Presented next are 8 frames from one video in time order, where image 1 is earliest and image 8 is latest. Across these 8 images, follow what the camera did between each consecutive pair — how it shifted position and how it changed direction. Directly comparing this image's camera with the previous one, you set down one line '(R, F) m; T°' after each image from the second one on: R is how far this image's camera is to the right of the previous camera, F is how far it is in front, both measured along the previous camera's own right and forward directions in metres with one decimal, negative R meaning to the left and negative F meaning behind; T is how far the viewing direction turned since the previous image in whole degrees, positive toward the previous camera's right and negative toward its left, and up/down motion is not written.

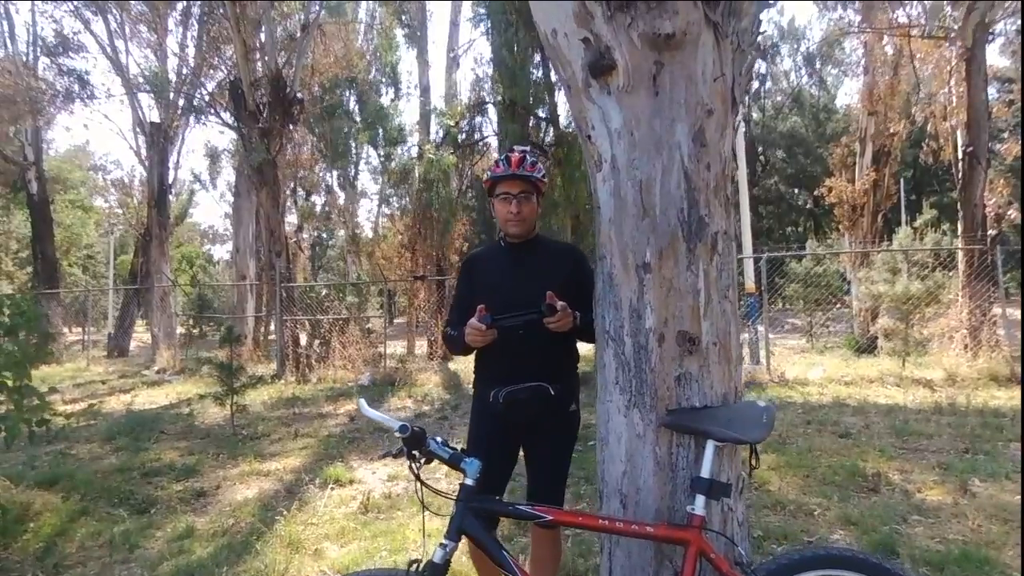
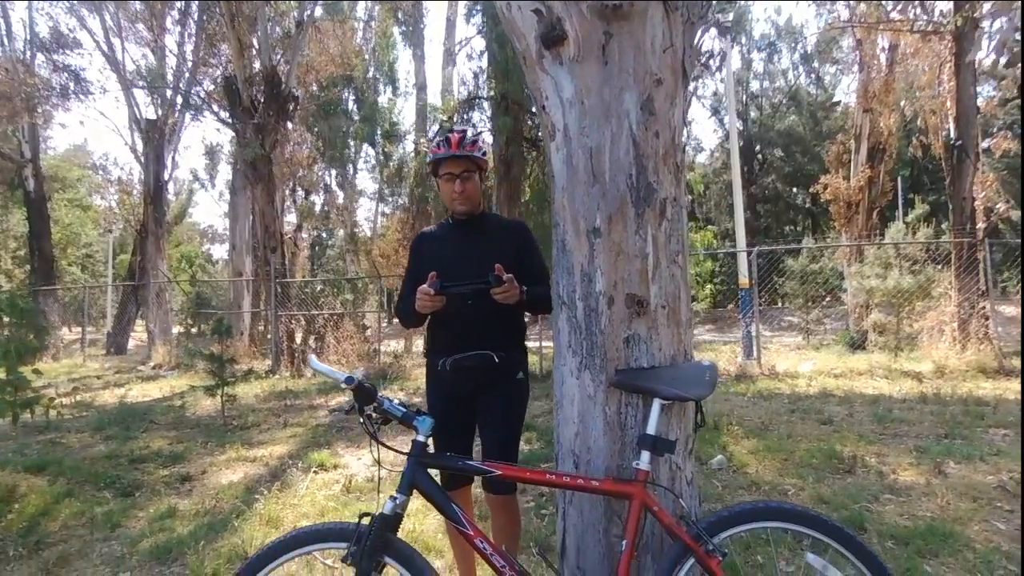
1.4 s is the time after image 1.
(+0.1, 0.0) m; 0°
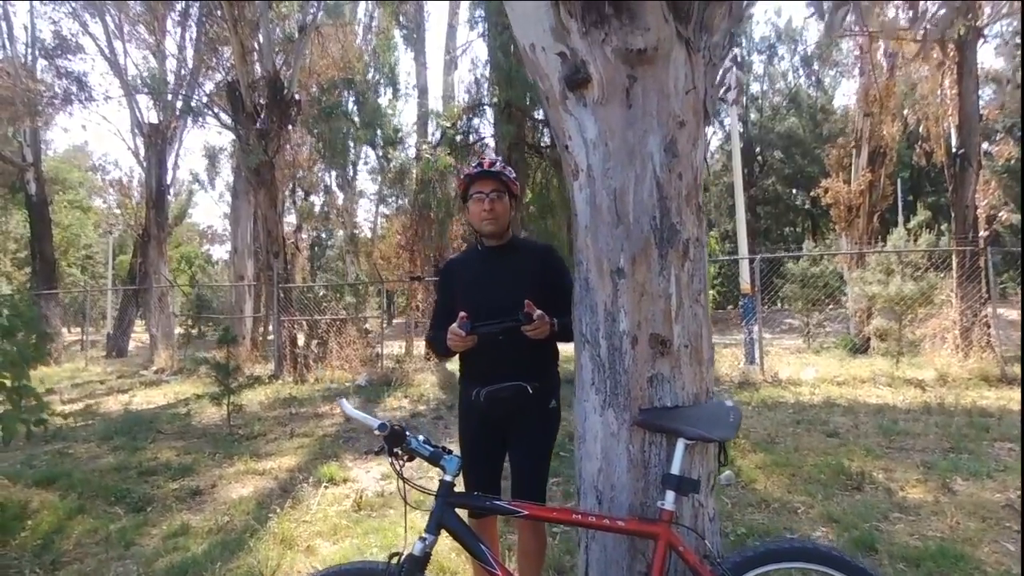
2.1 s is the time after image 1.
(-0.1, 0.0) m; 0°
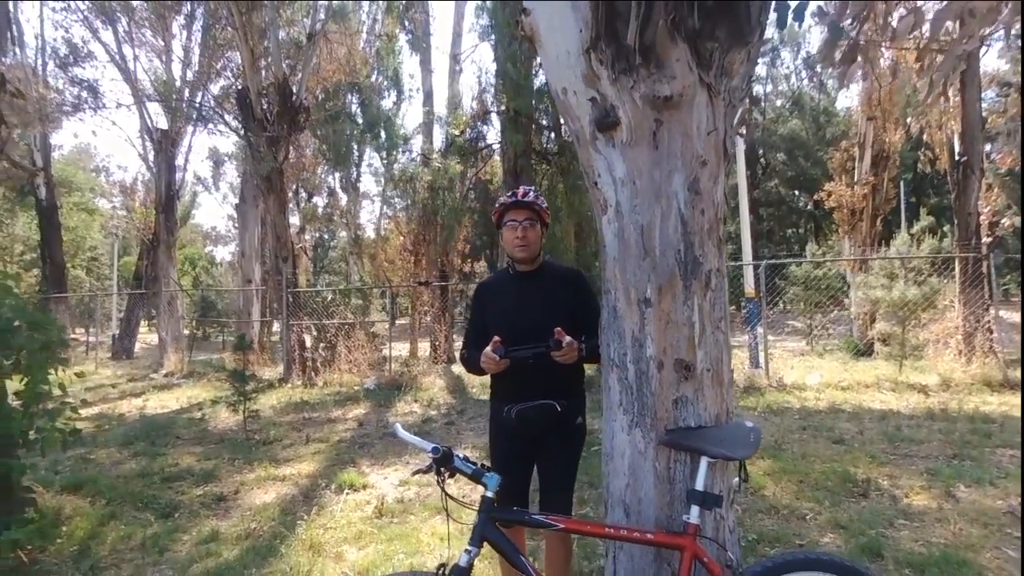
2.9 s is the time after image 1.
(-0.1, -0.1) m; 0°
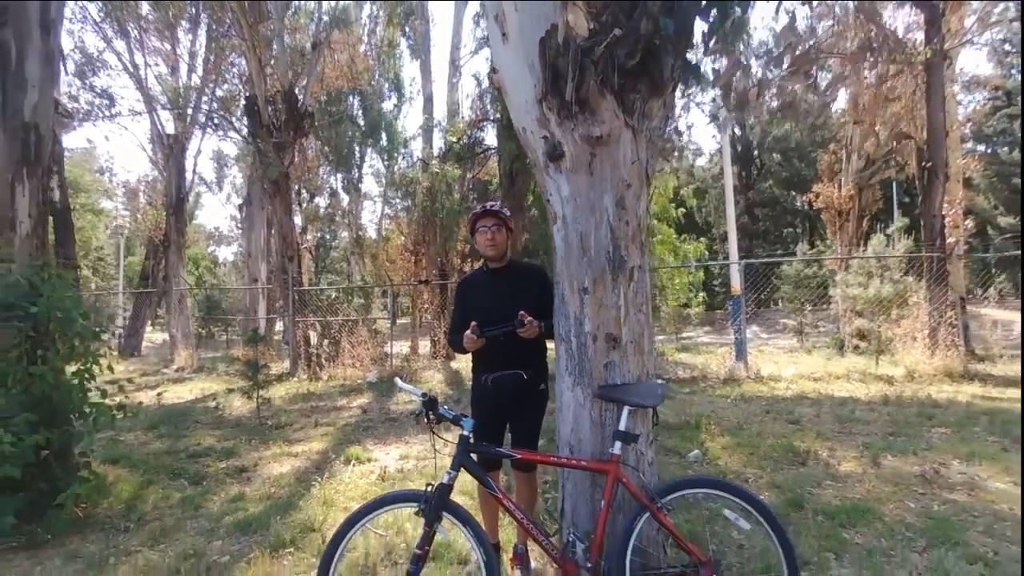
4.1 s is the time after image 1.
(+0.1, -0.7) m; 0°
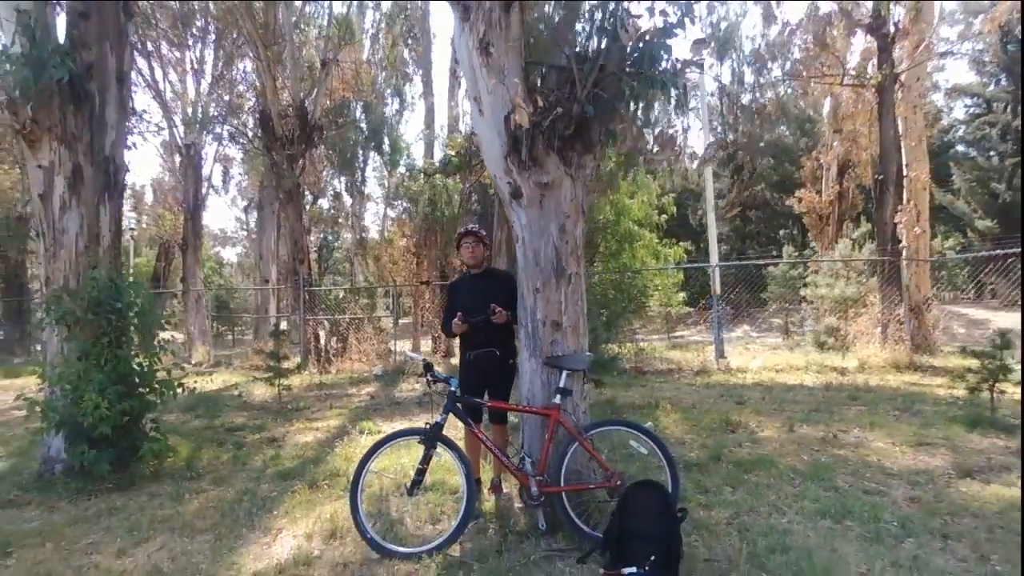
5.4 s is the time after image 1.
(+0.1, -1.1) m; 0°
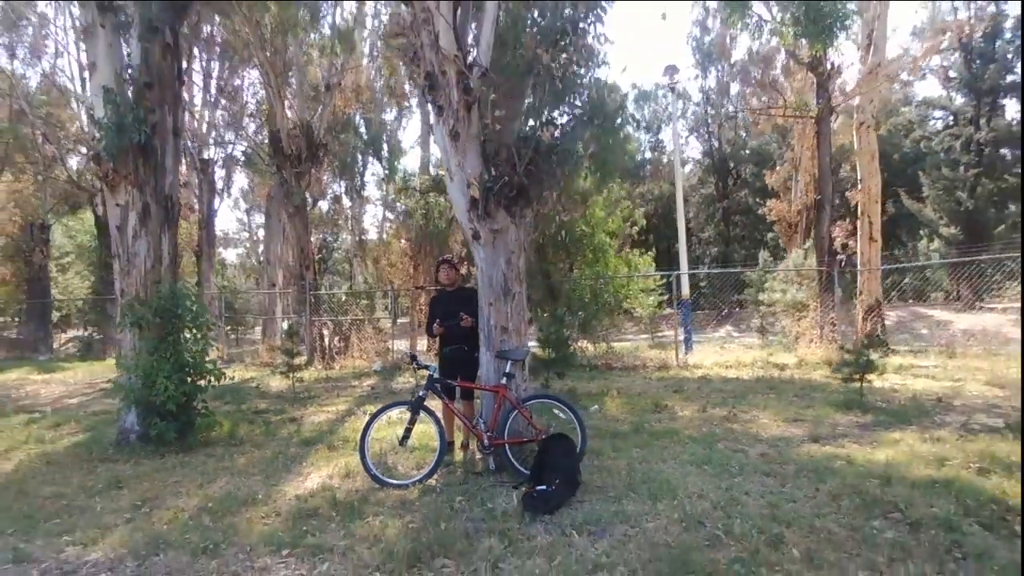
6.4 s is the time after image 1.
(+0.3, -1.6) m; 0°
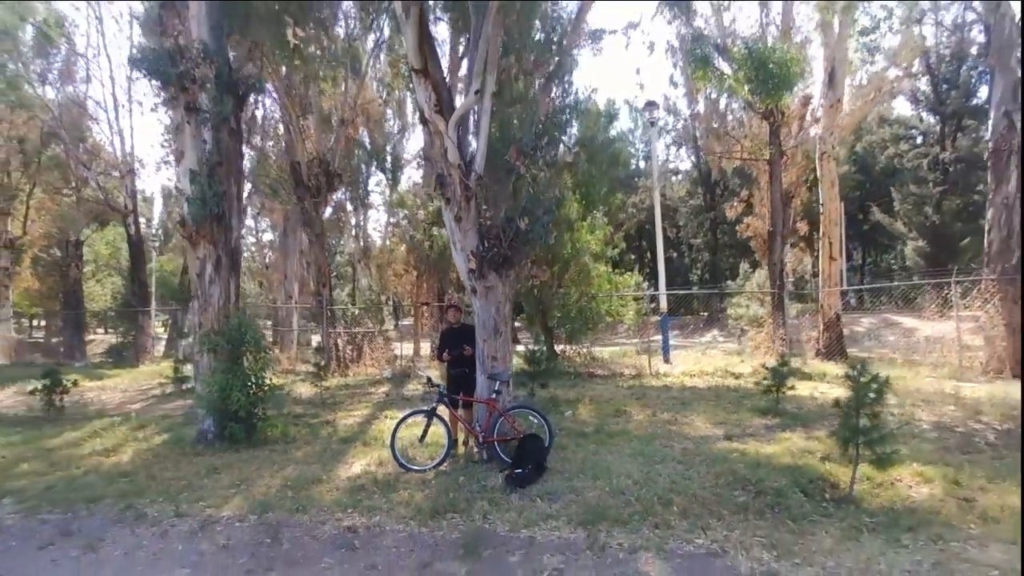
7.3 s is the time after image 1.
(+0.1, -2.1) m; 0°
